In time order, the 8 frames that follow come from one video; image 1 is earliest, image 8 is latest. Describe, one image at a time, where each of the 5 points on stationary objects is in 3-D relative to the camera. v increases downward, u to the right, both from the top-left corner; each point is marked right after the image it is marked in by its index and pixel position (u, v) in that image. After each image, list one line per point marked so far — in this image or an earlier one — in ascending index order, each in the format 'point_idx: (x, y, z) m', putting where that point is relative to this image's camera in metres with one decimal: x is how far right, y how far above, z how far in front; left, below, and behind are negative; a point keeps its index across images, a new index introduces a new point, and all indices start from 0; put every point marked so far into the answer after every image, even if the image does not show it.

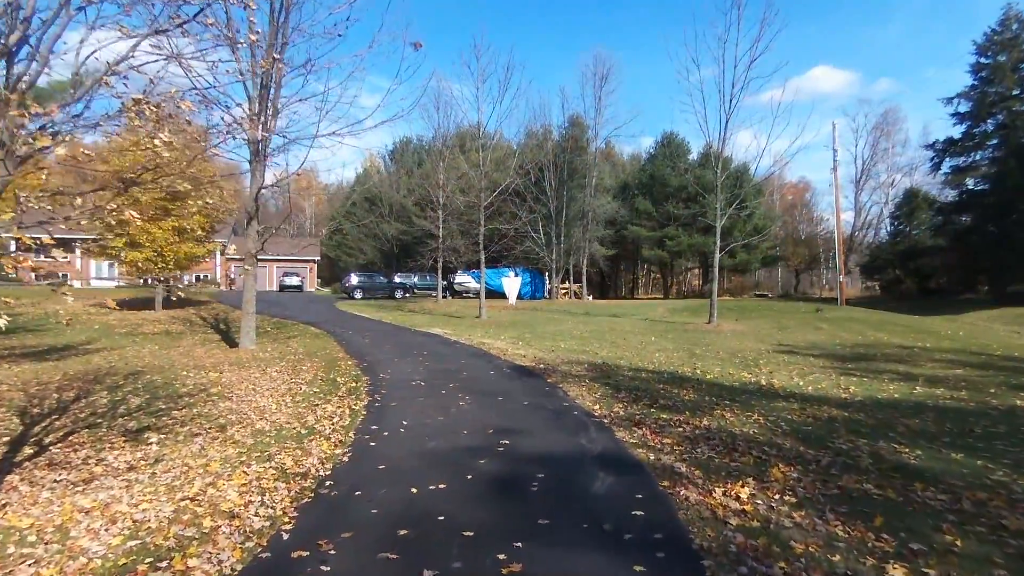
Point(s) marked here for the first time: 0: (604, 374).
0: (+1.8, -1.7, +11.8) m
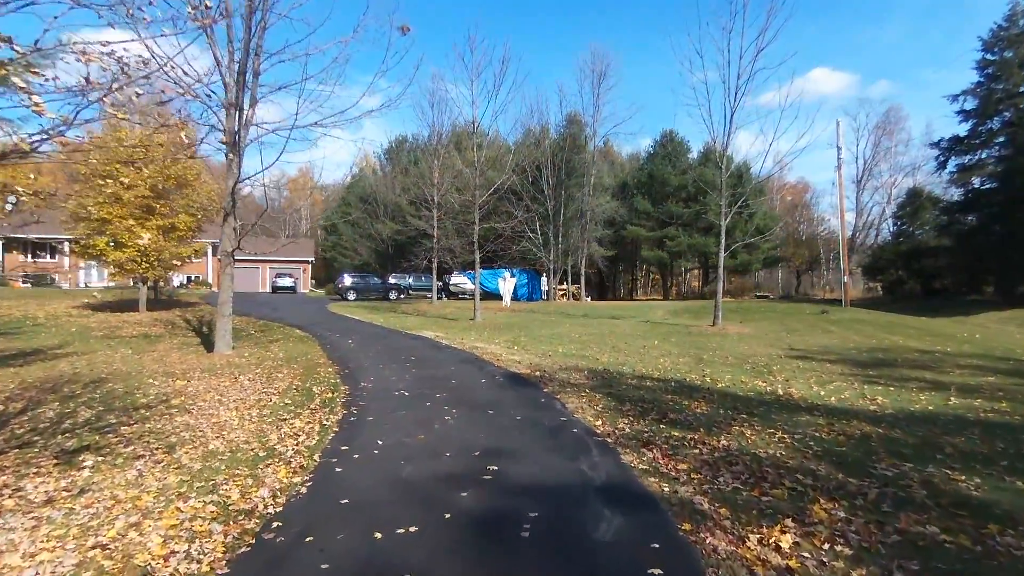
0: (+1.7, -1.7, +10.8) m
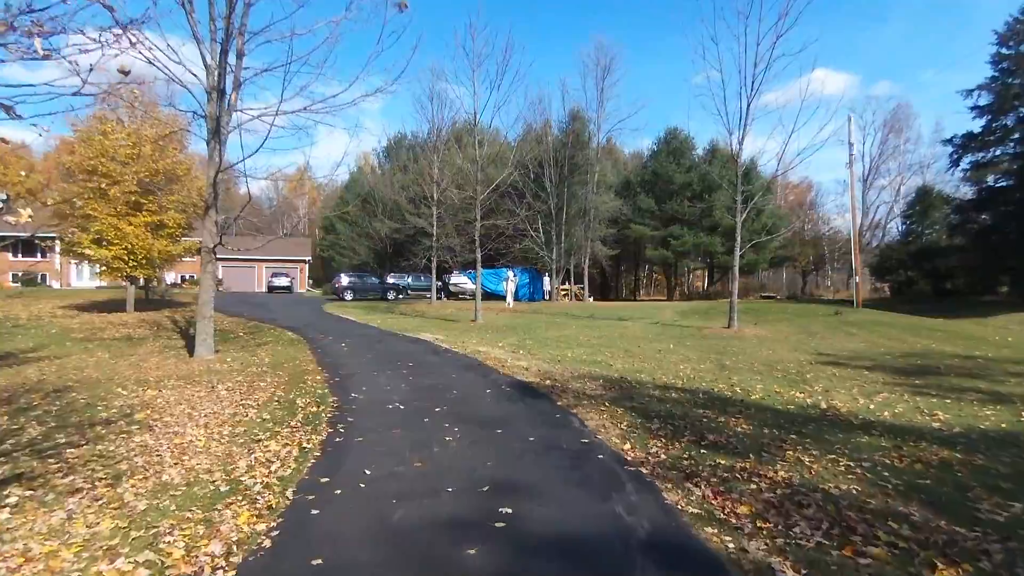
0: (+1.8, -1.7, +9.6) m
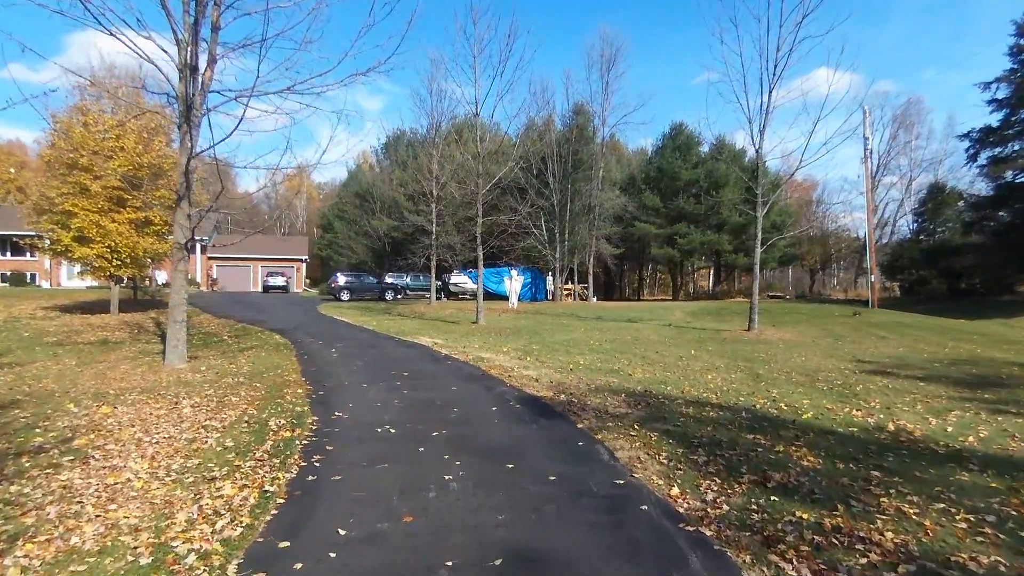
0: (+1.9, -1.7, +8.2) m
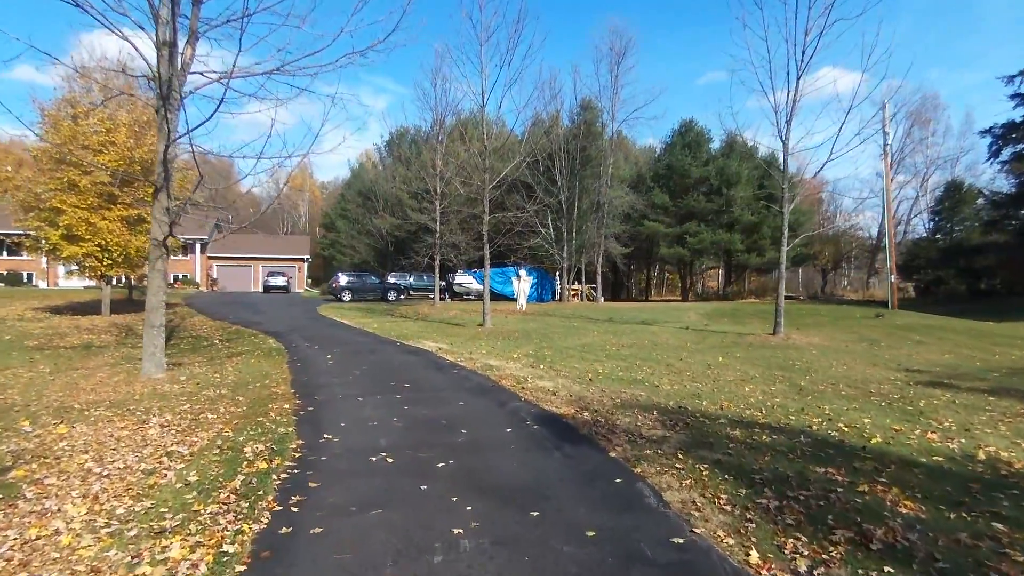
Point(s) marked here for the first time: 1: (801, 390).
0: (+2.1, -1.7, +7.0) m
1: (+4.7, -1.7, +10.0) m
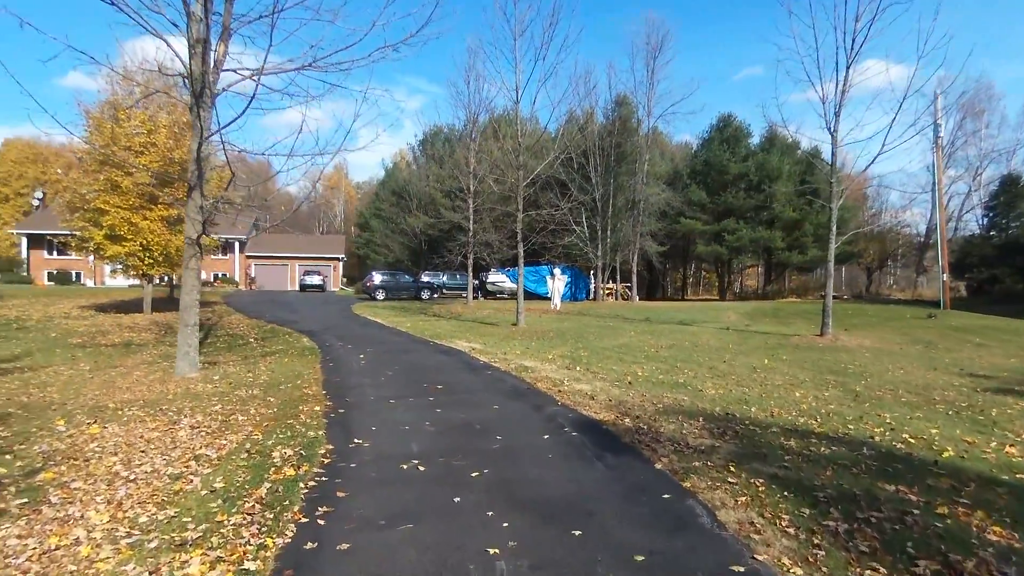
0: (+2.6, -1.7, +6.5) m
1: (+5.3, -1.7, +9.4) m
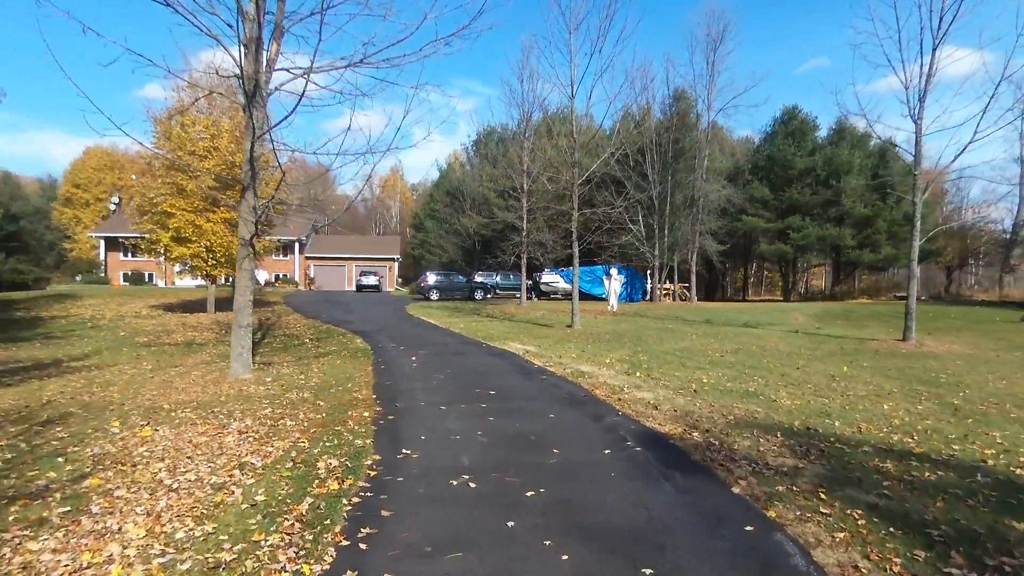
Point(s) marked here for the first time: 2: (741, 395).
0: (+3.1, -1.7, +5.8) m
1: (+6.1, -1.7, +8.4) m
2: (+3.5, -1.6, +9.5) m
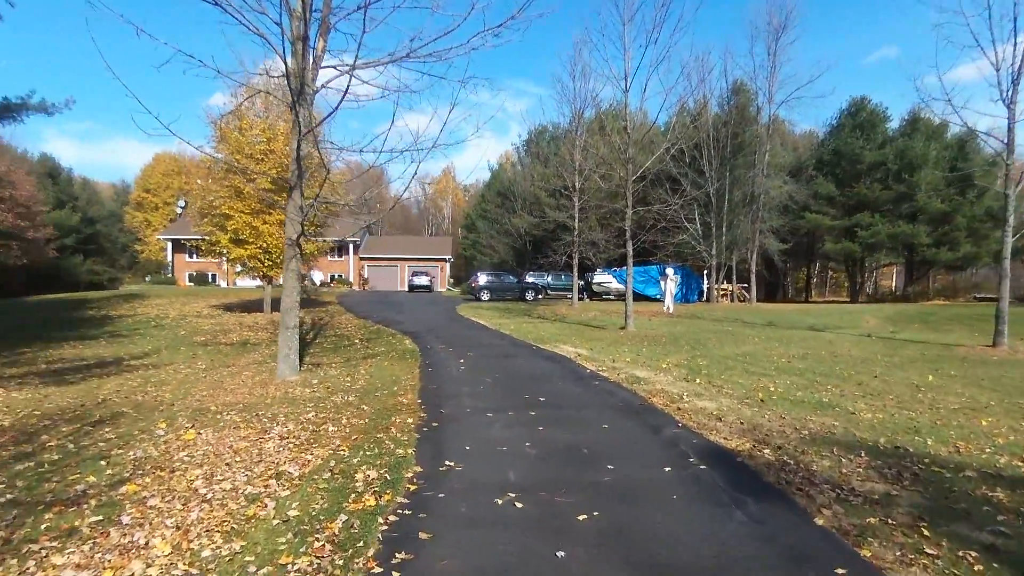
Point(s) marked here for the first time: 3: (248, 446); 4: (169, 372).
0: (+3.5, -1.7, +5.0) m
1: (+6.7, -1.7, +7.4) m
2: (+4.3, -1.7, +8.7) m
3: (-3.0, -1.8, +7.0) m
4: (-7.4, -1.8, +13.2) m
